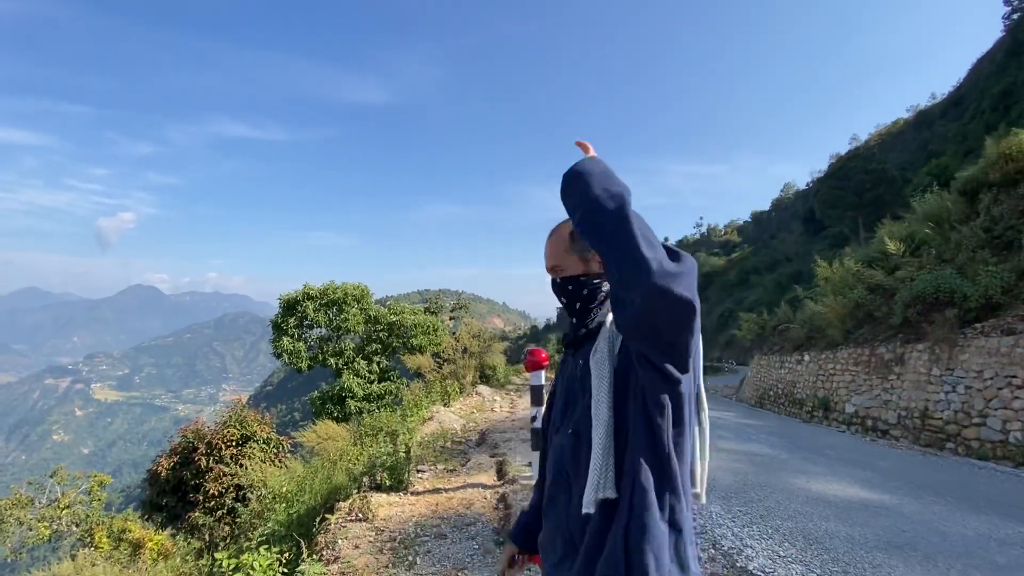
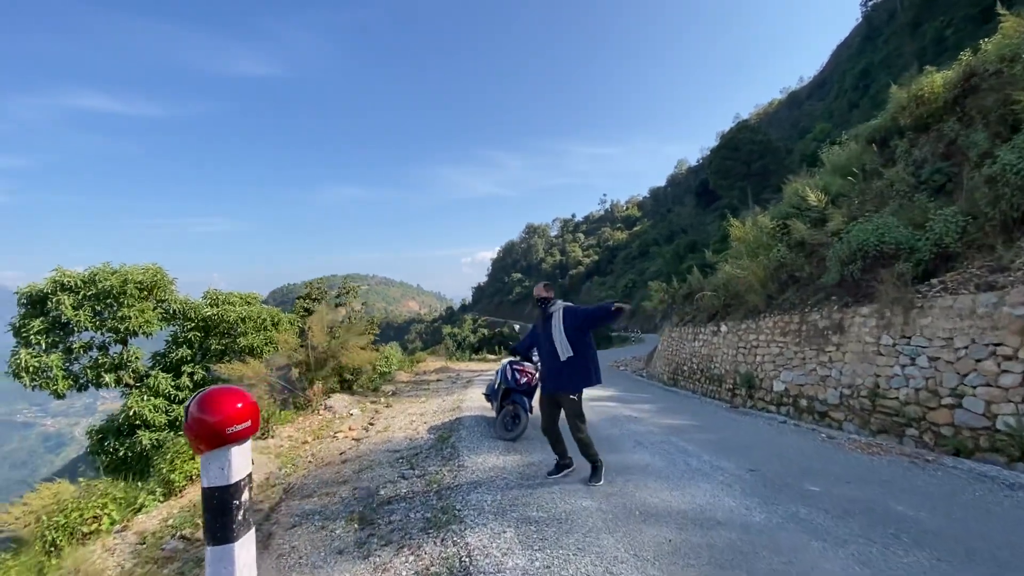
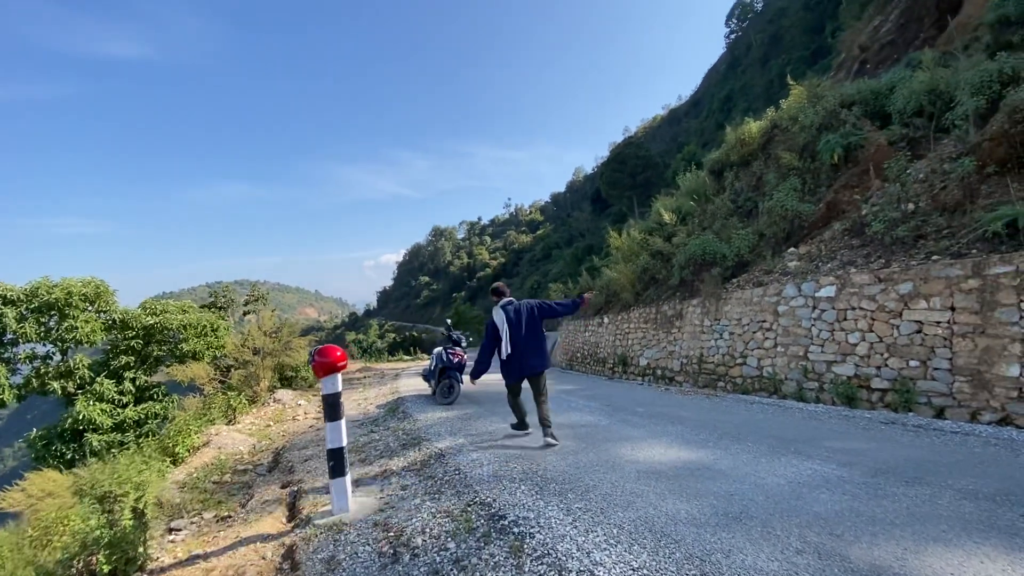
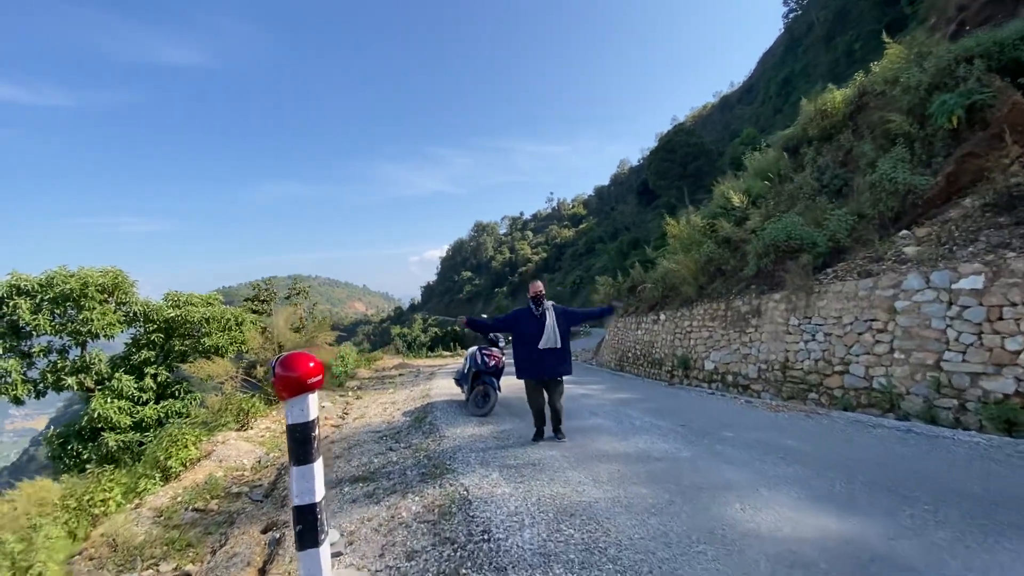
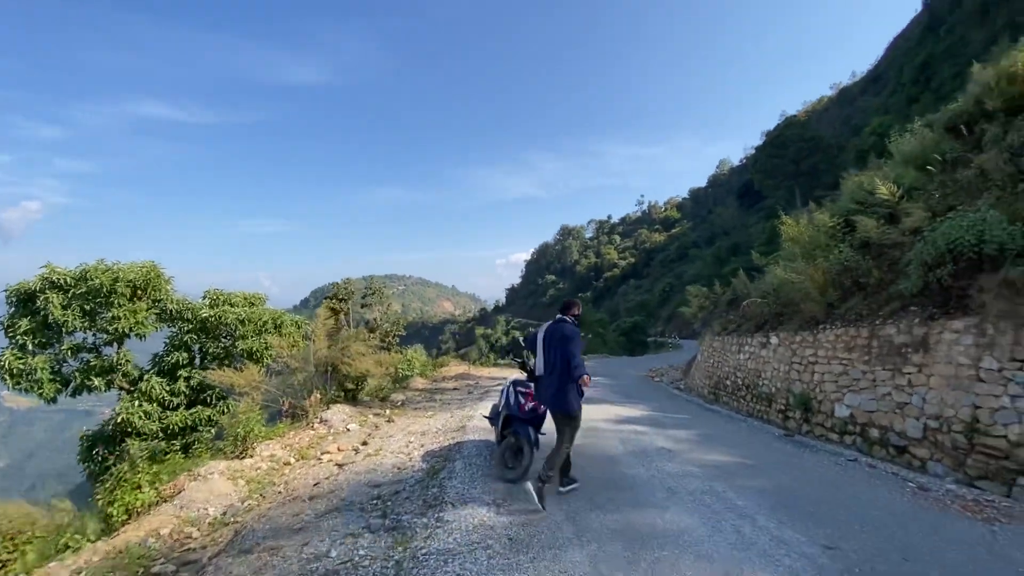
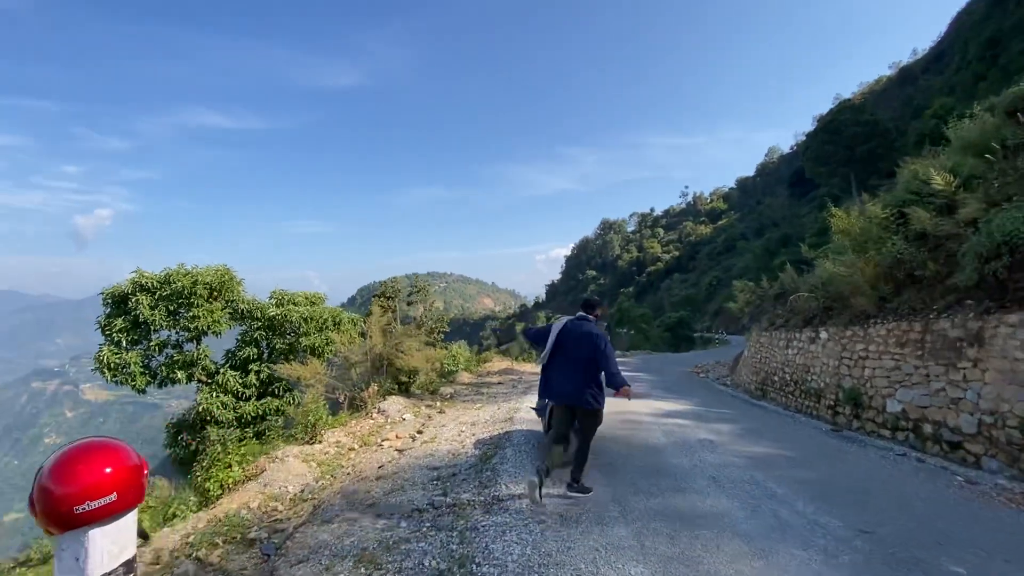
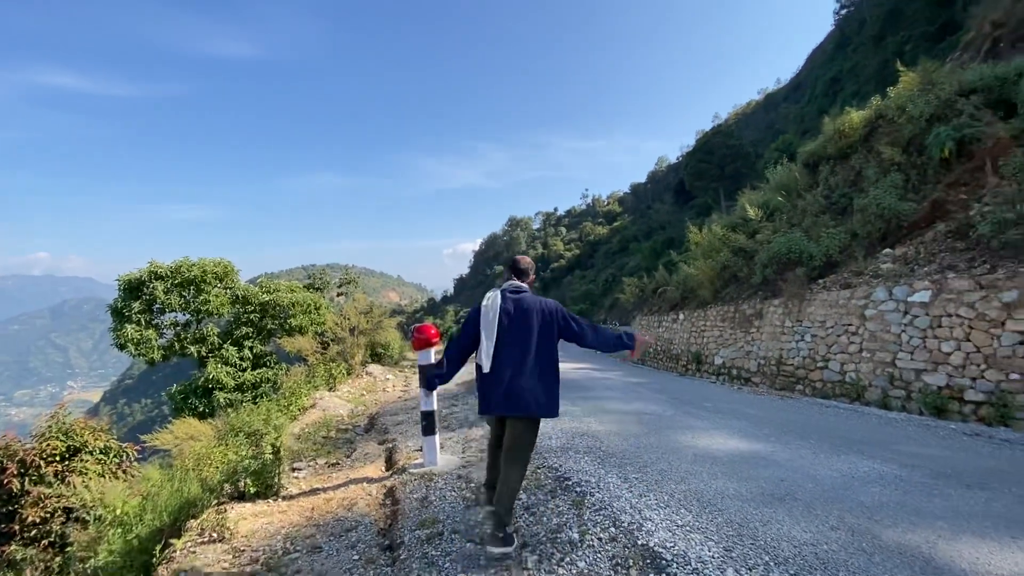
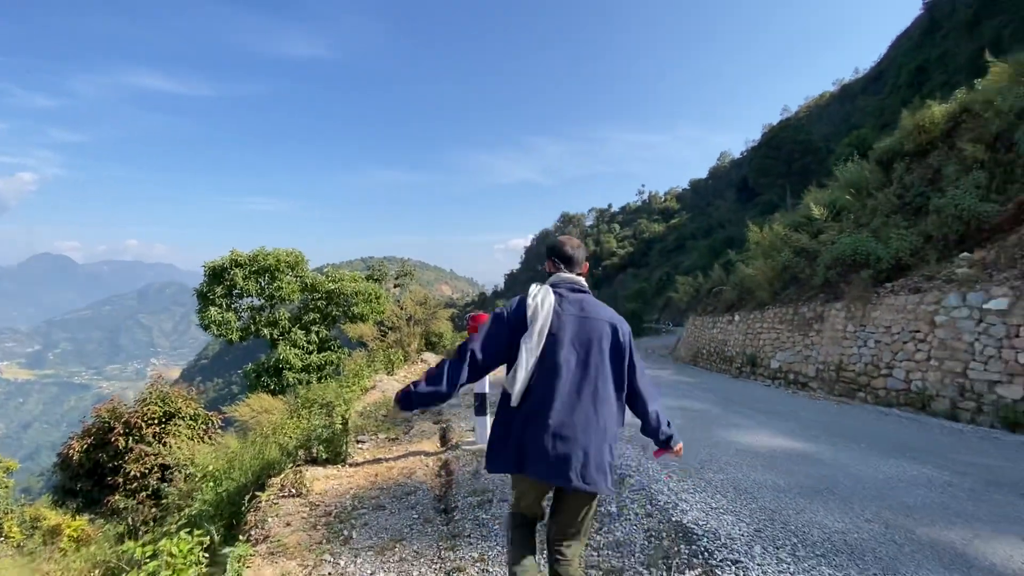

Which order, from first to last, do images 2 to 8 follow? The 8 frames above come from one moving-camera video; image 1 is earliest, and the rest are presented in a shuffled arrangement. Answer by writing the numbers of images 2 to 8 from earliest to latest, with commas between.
8, 7, 3, 4, 2, 6, 5
